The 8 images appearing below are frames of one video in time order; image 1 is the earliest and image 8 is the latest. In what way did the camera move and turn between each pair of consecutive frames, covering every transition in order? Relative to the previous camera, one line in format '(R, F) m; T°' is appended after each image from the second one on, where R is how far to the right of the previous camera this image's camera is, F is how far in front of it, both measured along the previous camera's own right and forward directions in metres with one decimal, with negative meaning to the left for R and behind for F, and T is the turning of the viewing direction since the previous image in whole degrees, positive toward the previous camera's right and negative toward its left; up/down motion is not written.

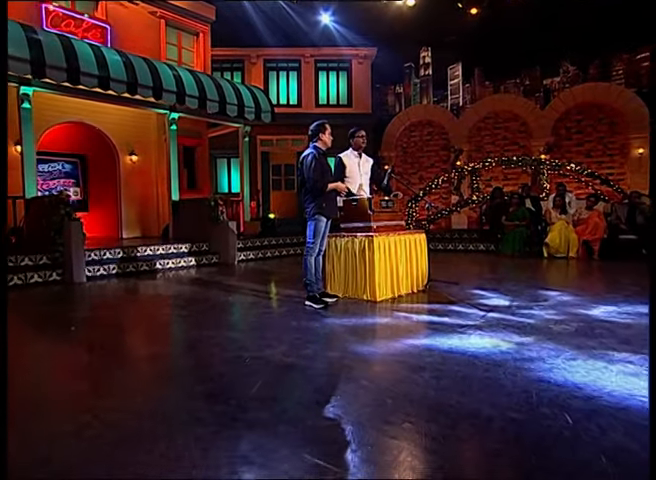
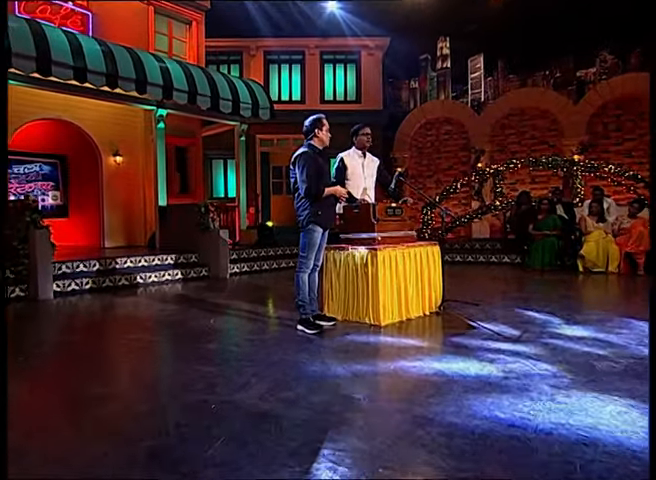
(+0.2, +1.0) m; -2°
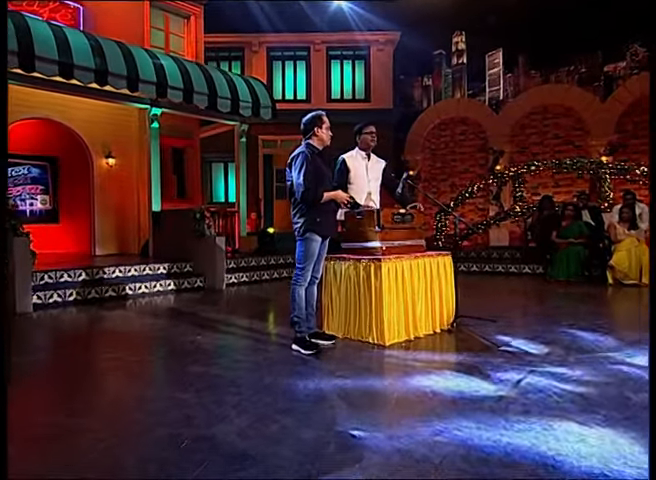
(+0.1, +0.6) m; -1°
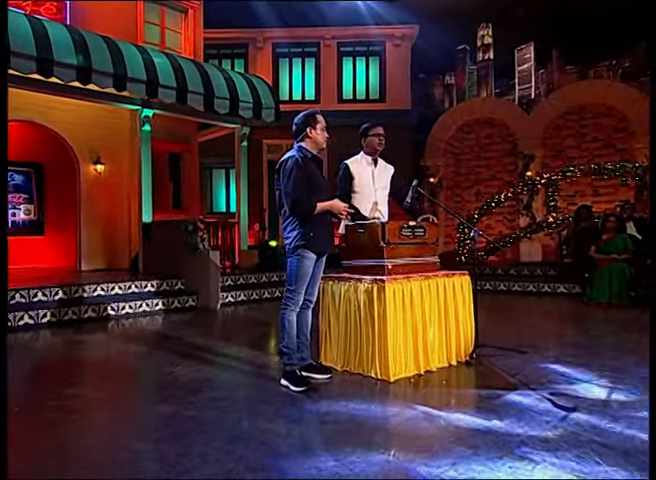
(+0.2, +0.8) m; -2°
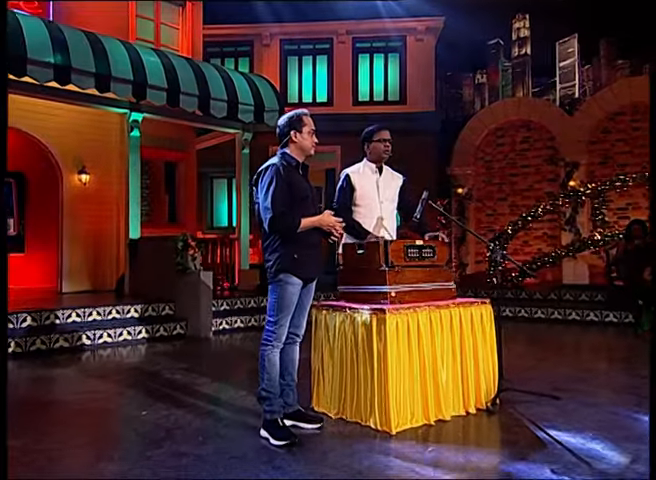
(+0.3, +0.8) m; -4°
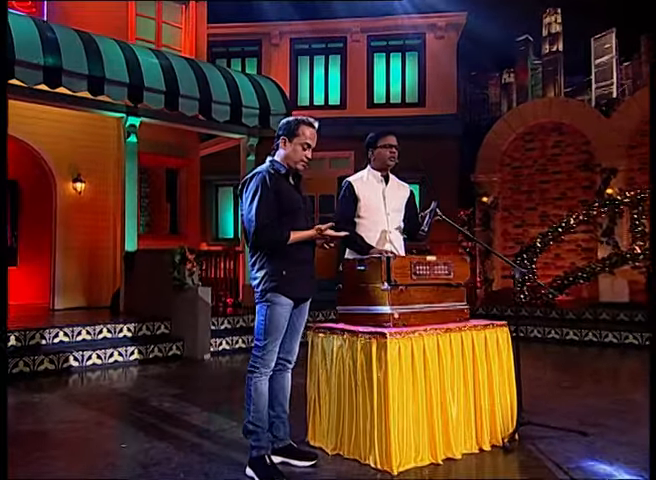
(+0.2, +0.5) m; -3°
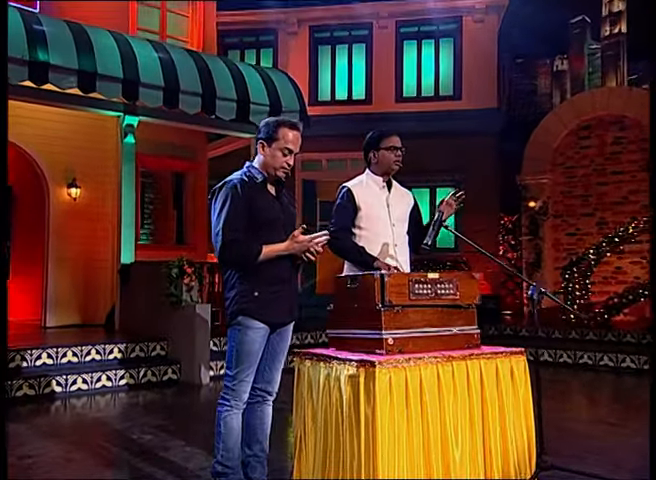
(+0.4, +0.7) m; -6°
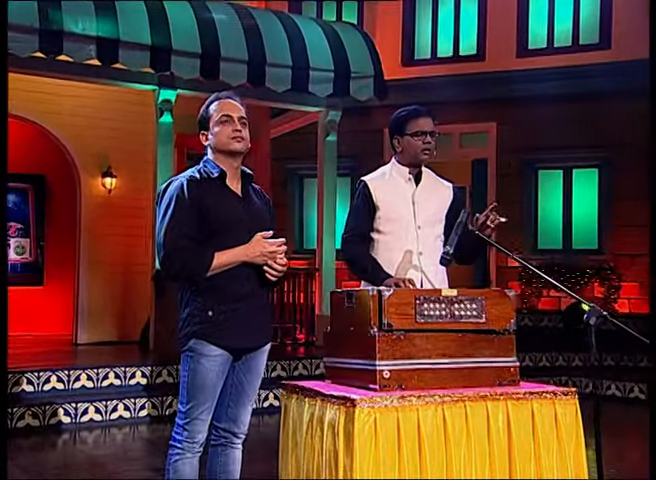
(+0.8, +1.3) m; -17°
